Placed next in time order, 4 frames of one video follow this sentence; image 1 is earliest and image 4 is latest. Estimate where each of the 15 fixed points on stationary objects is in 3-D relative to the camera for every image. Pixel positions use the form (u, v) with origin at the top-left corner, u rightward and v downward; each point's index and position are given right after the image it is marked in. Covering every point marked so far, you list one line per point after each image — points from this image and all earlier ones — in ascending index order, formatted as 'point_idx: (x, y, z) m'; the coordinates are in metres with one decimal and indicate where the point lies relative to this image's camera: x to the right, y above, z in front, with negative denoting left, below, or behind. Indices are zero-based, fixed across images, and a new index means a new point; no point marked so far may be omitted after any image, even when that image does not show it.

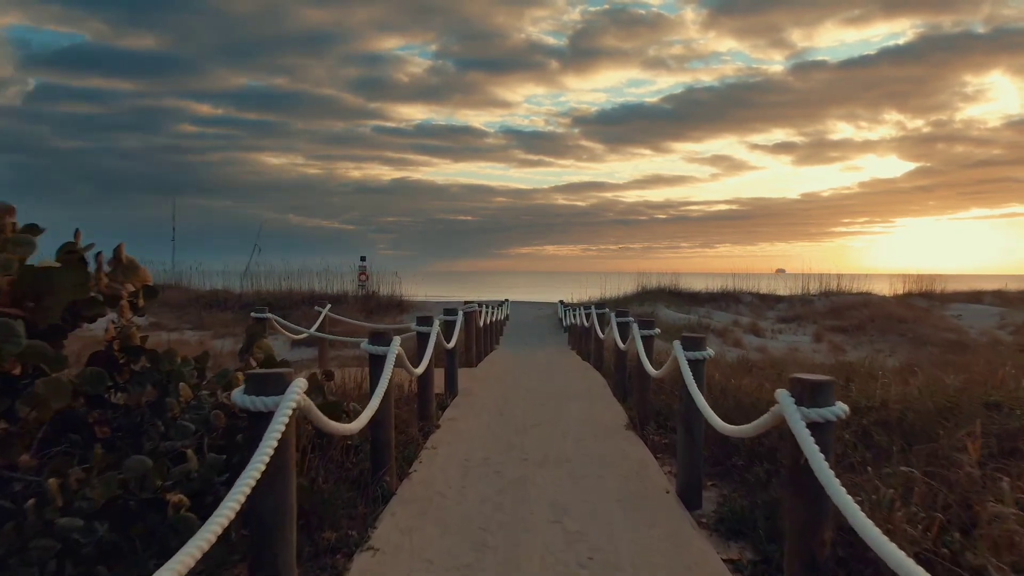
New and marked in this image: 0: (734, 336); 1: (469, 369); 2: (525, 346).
0: (+6.4, -1.4, +18.7) m
1: (-0.7, -1.3, +10.2) m
2: (+0.3, -1.5, +16.7) m
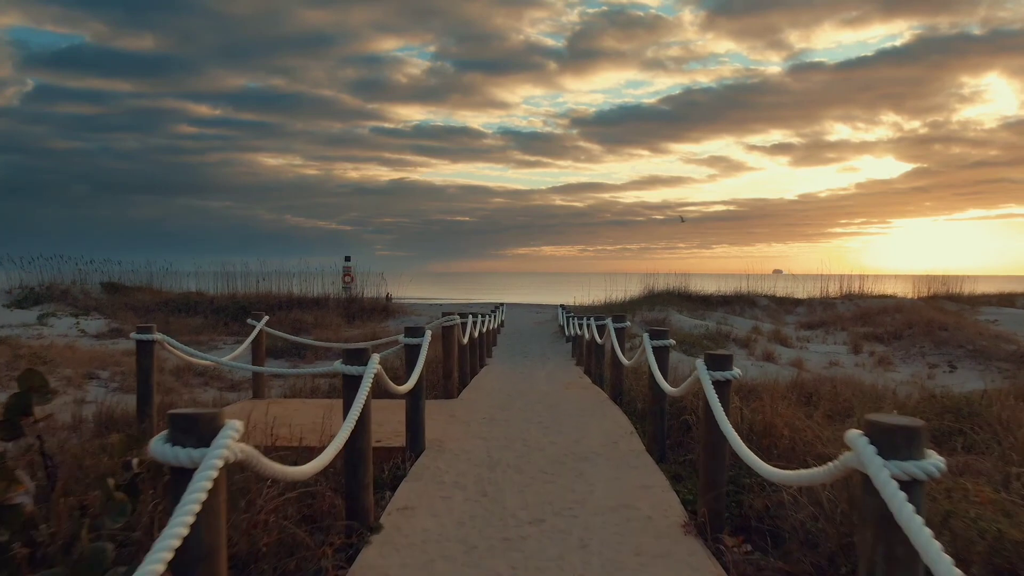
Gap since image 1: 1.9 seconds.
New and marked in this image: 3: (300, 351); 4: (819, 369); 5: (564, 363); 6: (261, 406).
0: (+6.3, -1.5, +16.4) m
1: (-0.8, -1.4, +7.8) m
2: (+0.2, -1.6, +14.4) m
3: (-5.7, -1.7, +17.6) m
4: (+6.5, -1.7, +13.7) m
5: (+1.1, -1.6, +13.7) m
6: (-2.8, -1.3, +7.2) m
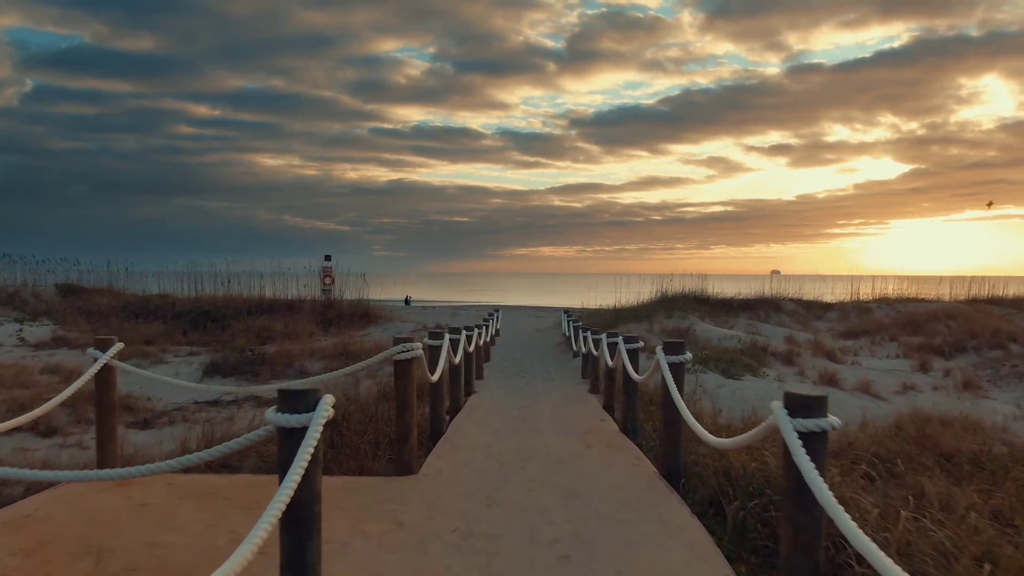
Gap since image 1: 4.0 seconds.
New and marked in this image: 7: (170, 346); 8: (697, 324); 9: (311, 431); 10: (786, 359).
0: (+6.2, -1.6, +13.5) m
1: (-0.8, -1.4, +5.0) m
2: (+0.1, -1.7, +11.5) m
3: (-5.8, -1.8, +14.7) m
4: (+6.4, -1.8, +10.9) m
5: (+1.0, -1.7, +10.8) m
6: (-2.8, -1.4, +4.3) m
7: (-10.2, -1.7, +19.5) m
8: (+5.1, -1.0, +17.8) m
9: (-0.8, -0.6, +2.7) m
10: (+5.9, -1.5, +14.0) m
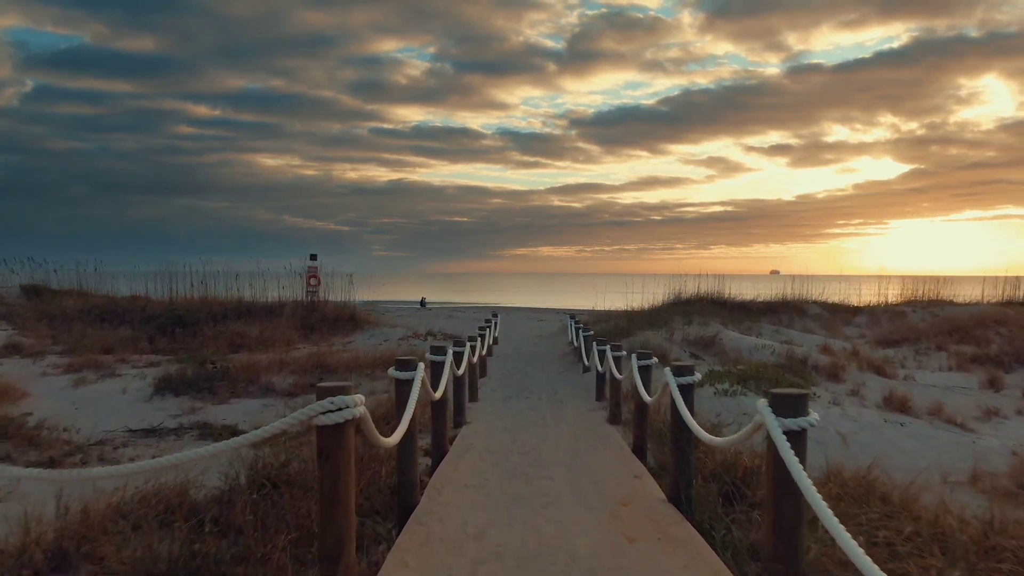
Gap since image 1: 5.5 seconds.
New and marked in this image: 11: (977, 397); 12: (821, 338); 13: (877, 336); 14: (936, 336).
0: (+6.2, -1.7, +11.5) m
1: (-0.8, -1.5, +2.9) m
2: (+0.1, -1.7, +9.5) m
3: (-5.8, -1.9, +12.7) m
4: (+6.4, -1.9, +8.8) m
5: (+1.0, -1.7, +8.8) m
6: (-2.8, -1.5, +2.3) m
7: (-10.2, -1.8, +17.5) m
8: (+5.1, -1.0, +15.7) m
9: (-0.8, -0.6, +0.6) m
10: (+5.9, -1.6, +12.0) m
11: (+7.8, -1.8, +10.9) m
12: (+8.6, -1.4, +18.1) m
13: (+10.7, -1.4, +19.0) m
14: (+11.6, -1.3, +17.9) m
